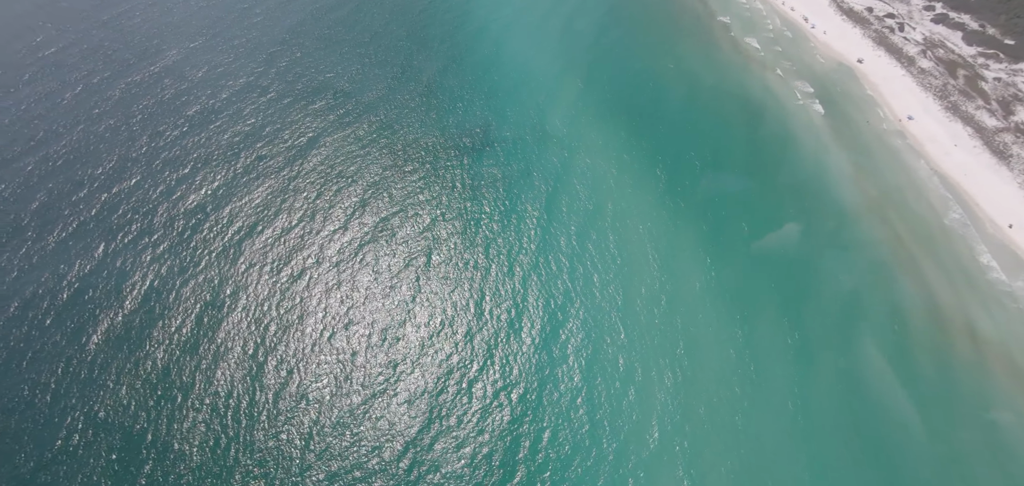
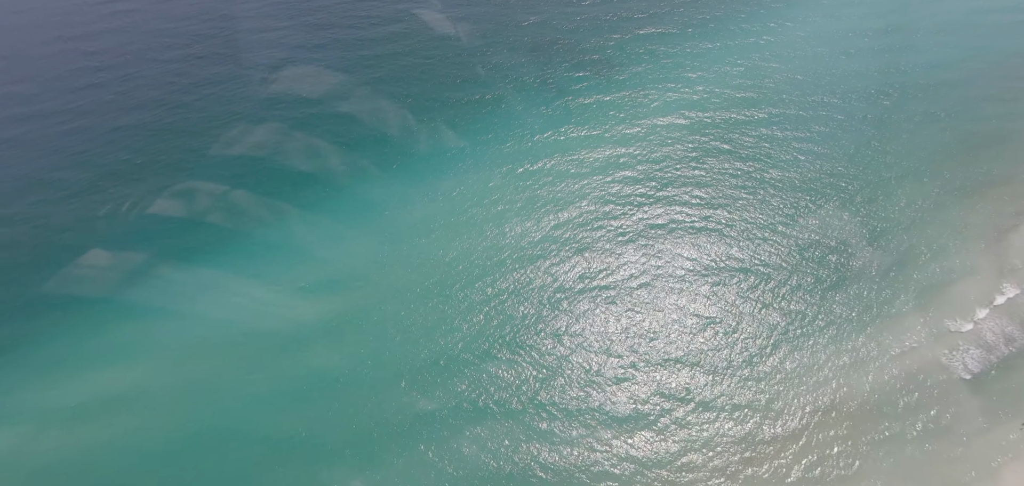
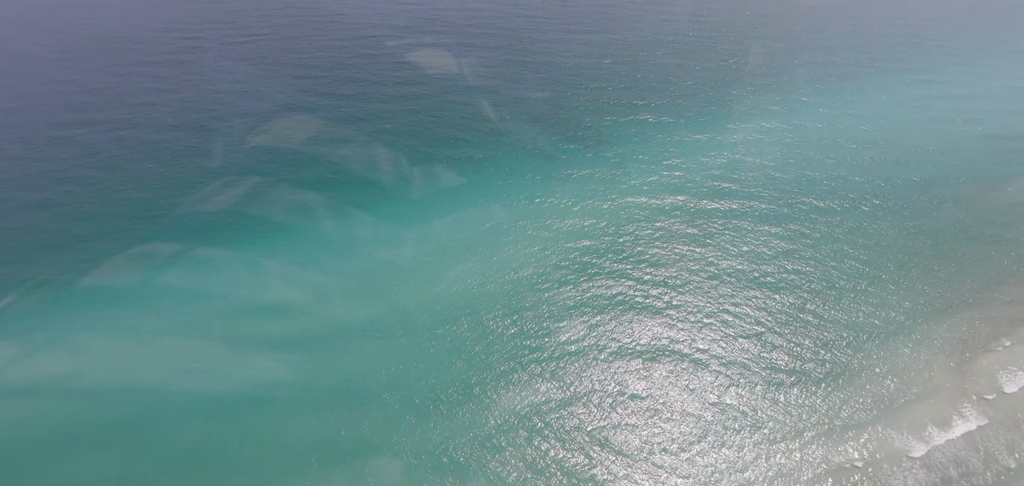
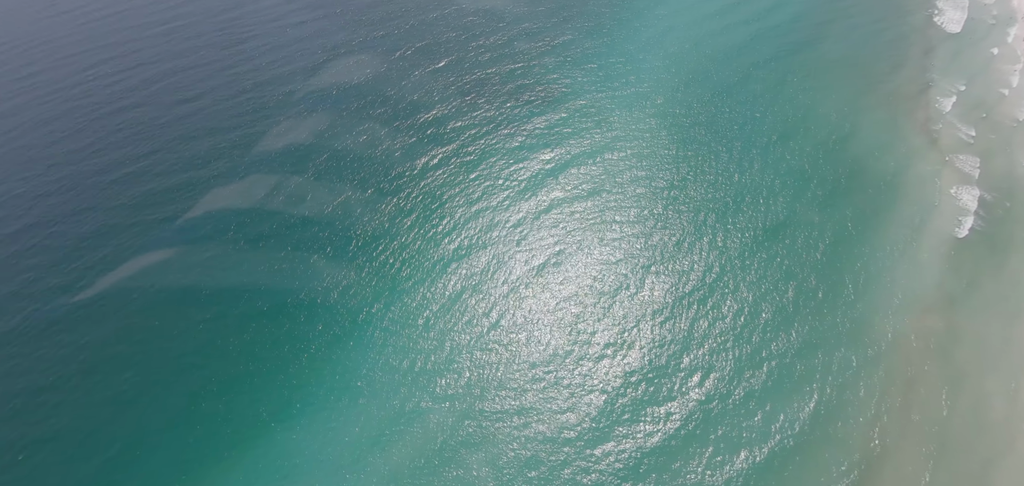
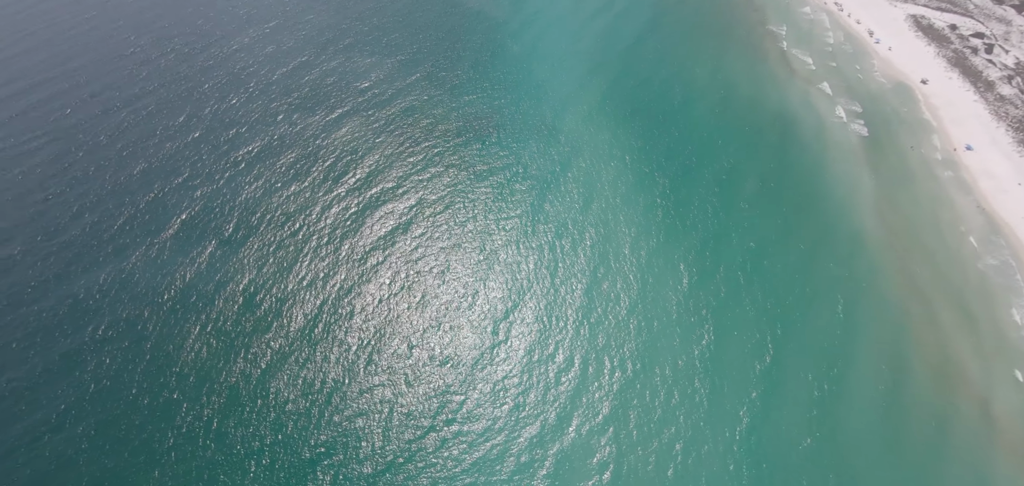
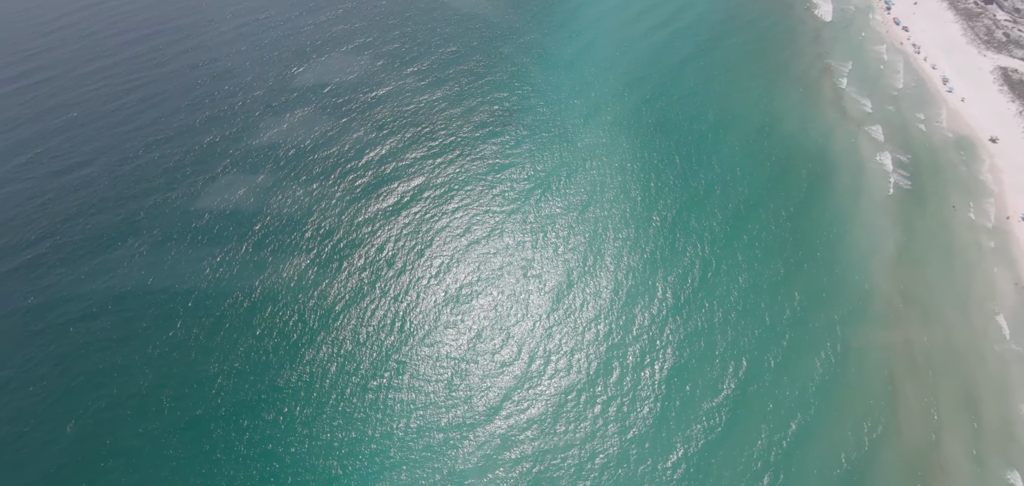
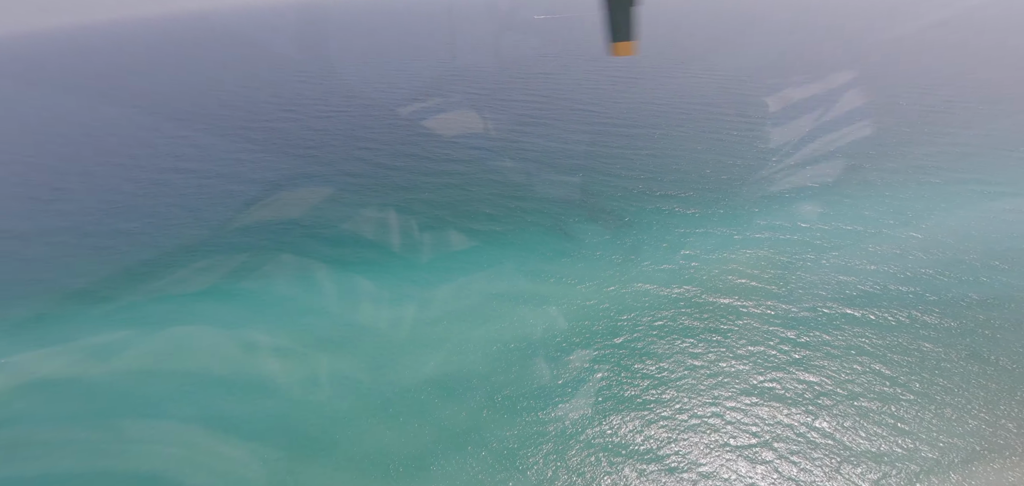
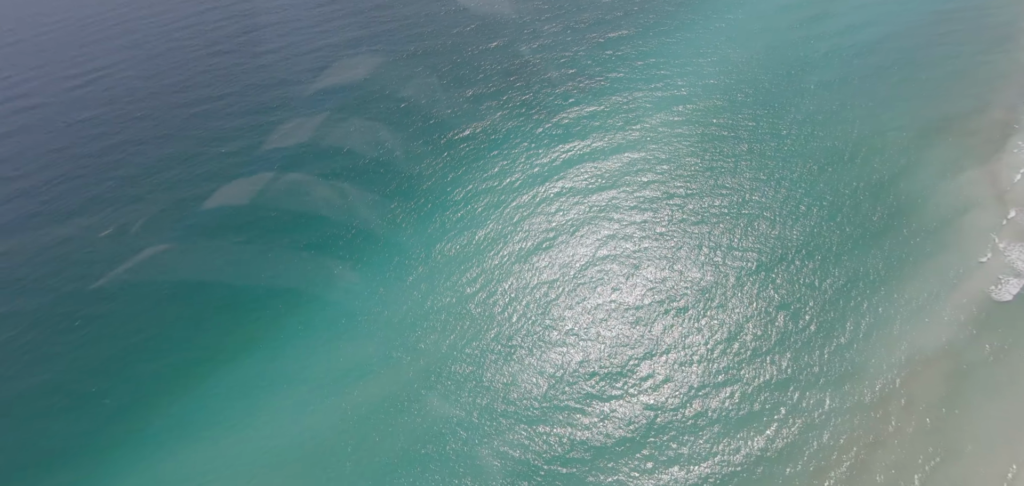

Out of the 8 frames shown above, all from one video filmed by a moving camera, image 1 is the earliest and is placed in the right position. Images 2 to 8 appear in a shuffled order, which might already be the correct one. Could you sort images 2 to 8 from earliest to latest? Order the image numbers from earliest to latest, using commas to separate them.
5, 6, 4, 8, 2, 3, 7
